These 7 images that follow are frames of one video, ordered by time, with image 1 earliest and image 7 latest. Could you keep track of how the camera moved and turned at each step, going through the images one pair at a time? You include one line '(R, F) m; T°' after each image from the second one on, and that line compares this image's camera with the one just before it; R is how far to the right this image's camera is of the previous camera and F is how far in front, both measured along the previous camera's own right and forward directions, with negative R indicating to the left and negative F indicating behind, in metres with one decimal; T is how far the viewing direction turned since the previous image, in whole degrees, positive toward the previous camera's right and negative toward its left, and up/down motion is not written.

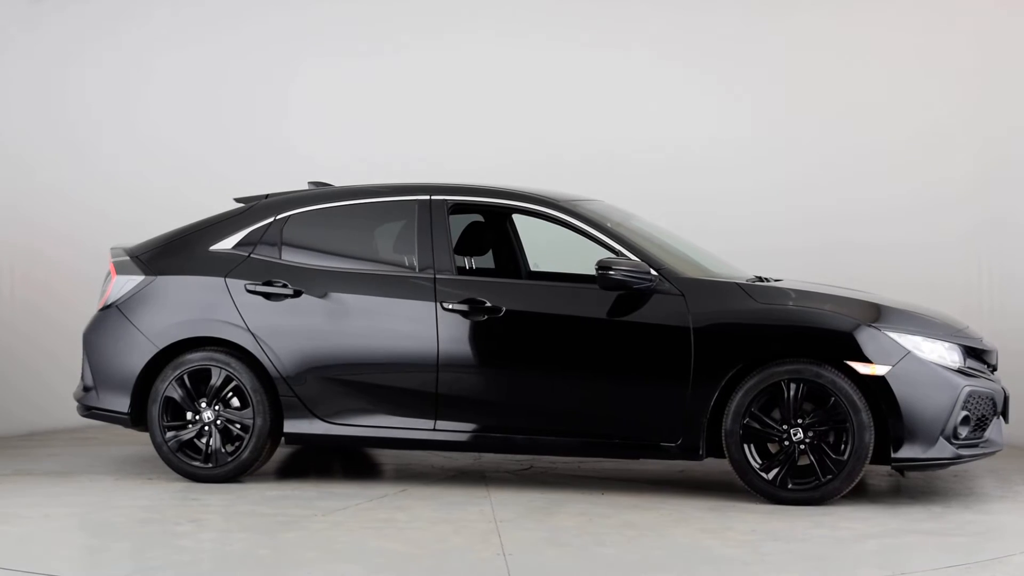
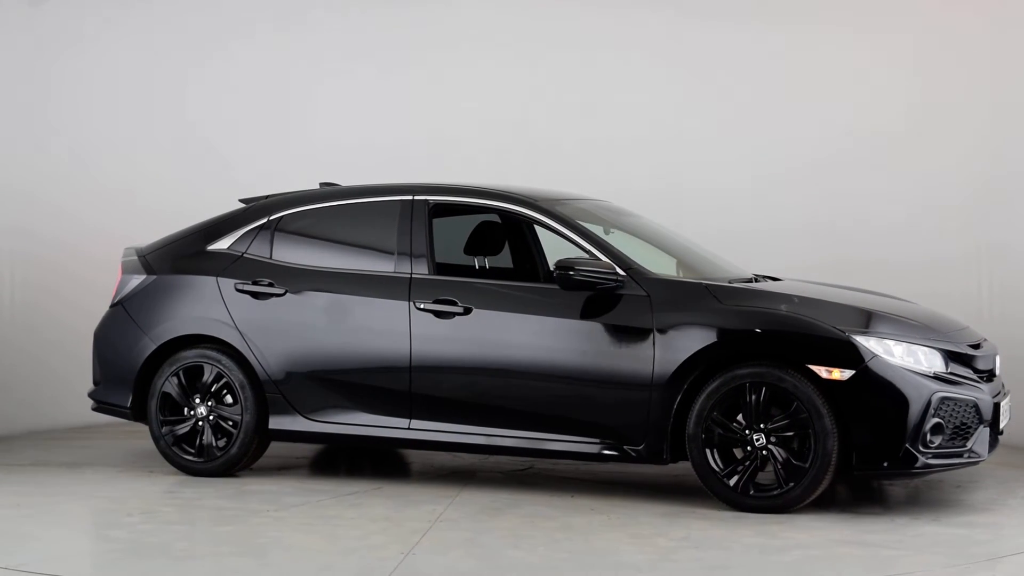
(+0.8, +0.1) m; -7°
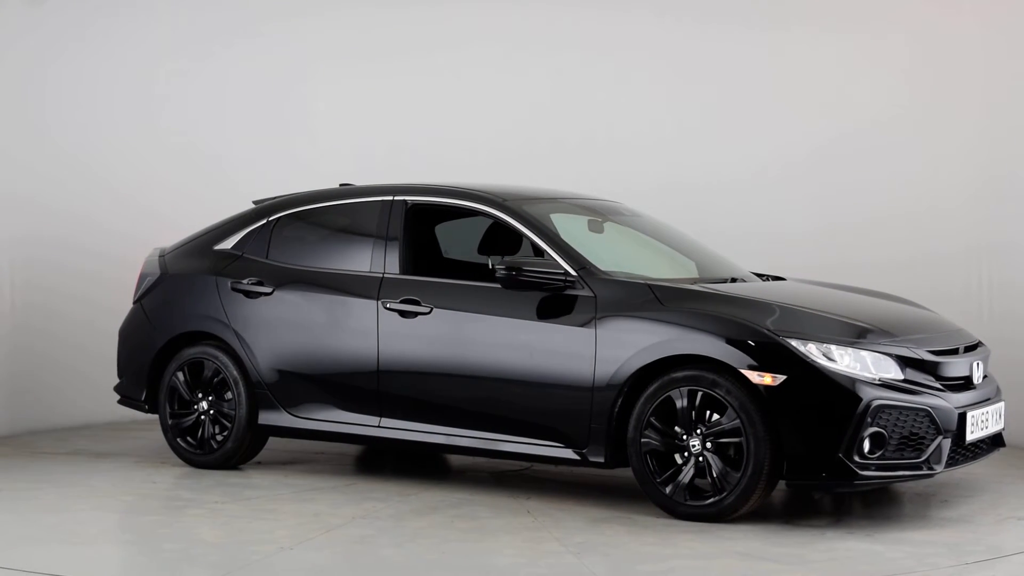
(+1.0, +0.1) m; -9°
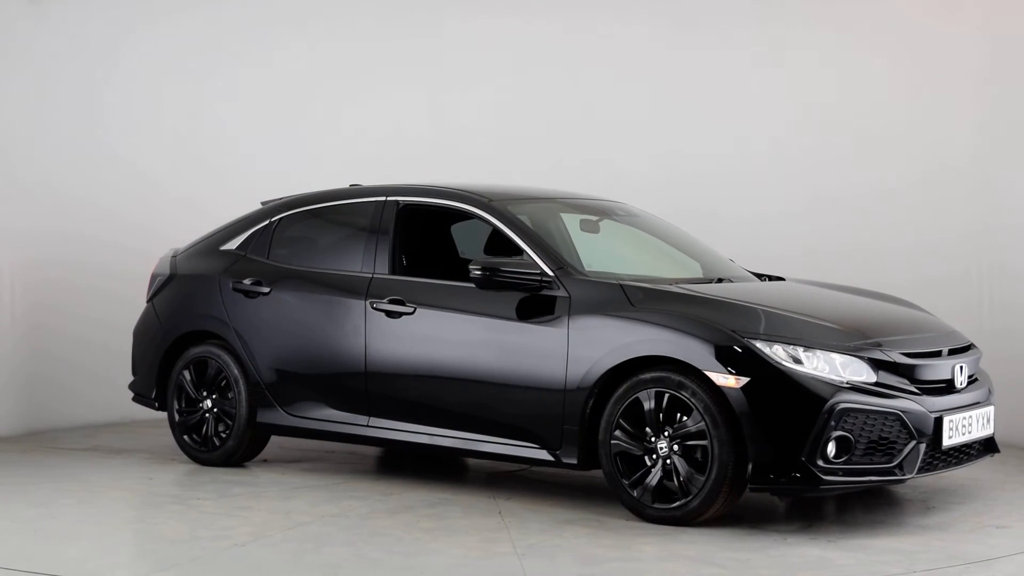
(+0.5, 0.0) m; -4°
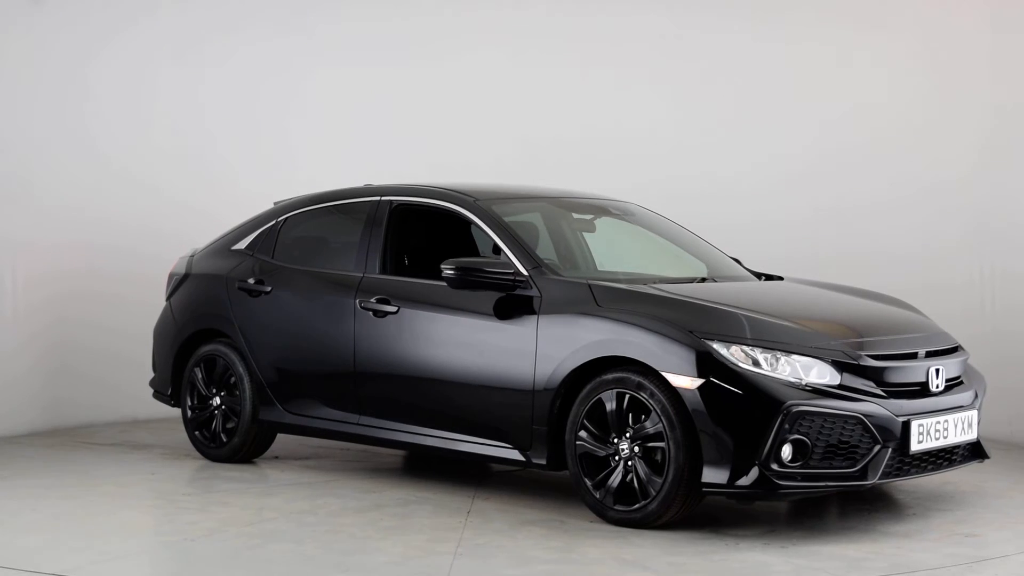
(+0.5, 0.0) m; -5°
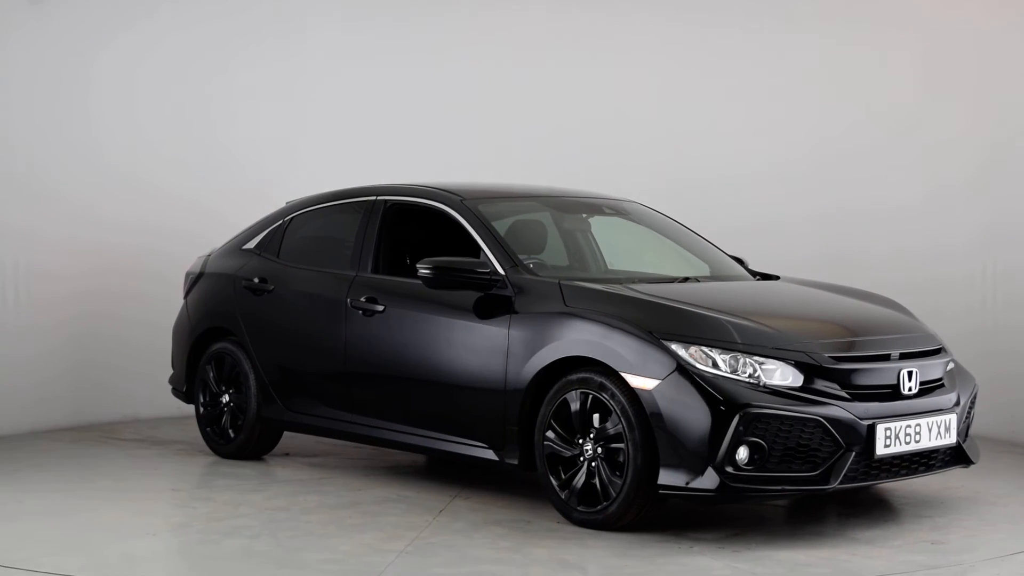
(+0.5, 0.0) m; -4°
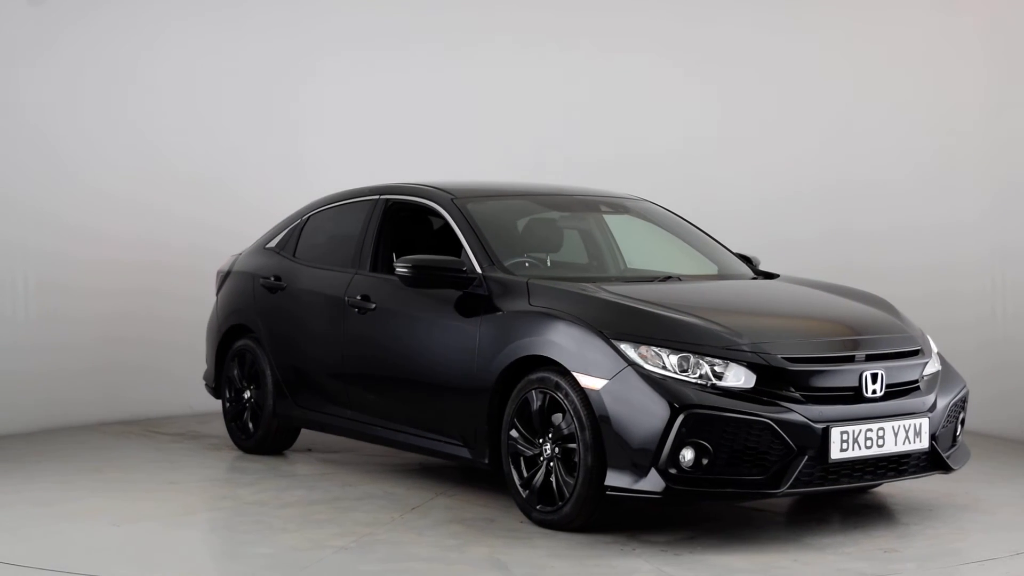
(+0.6, 0.0) m; -6°
